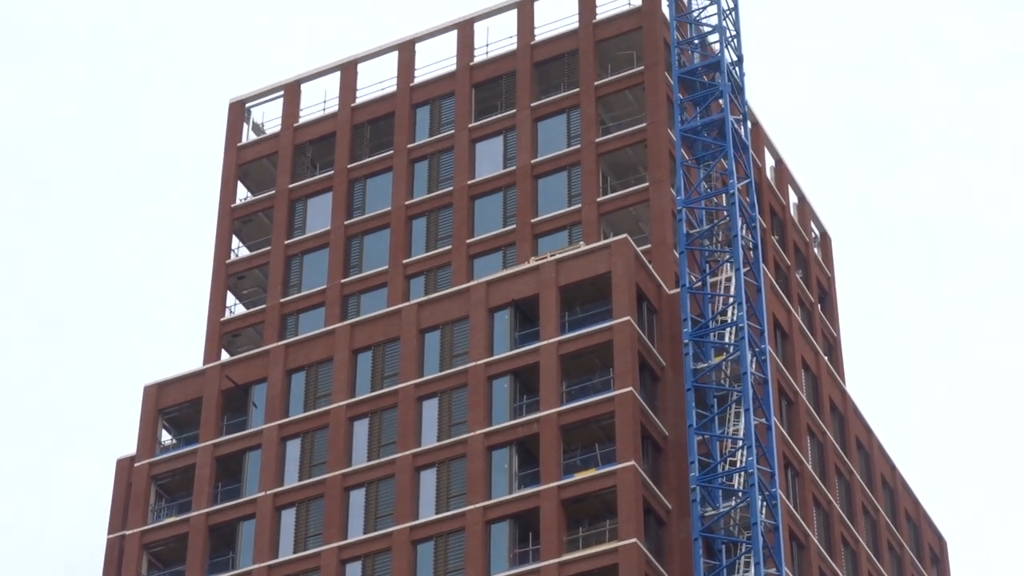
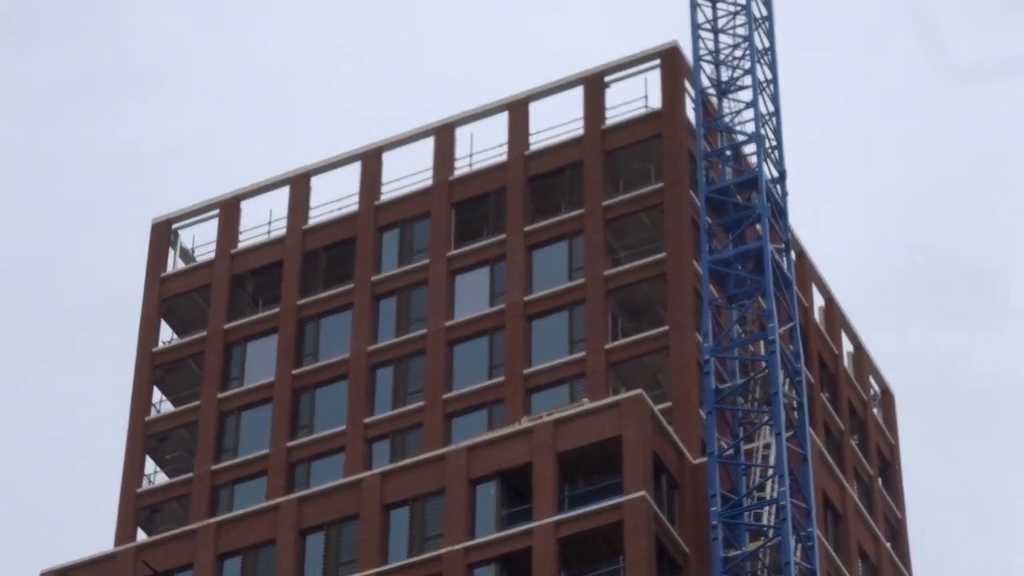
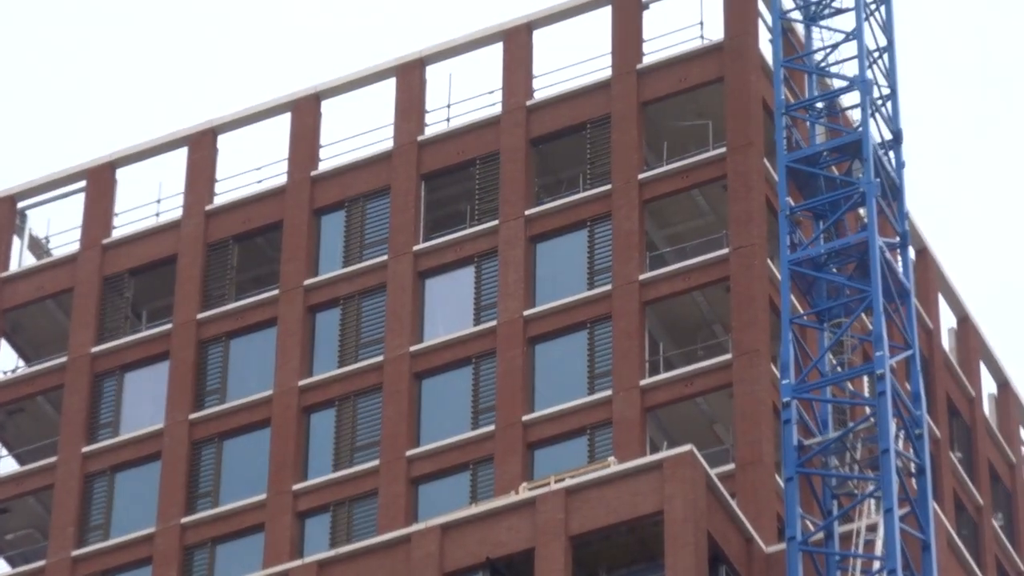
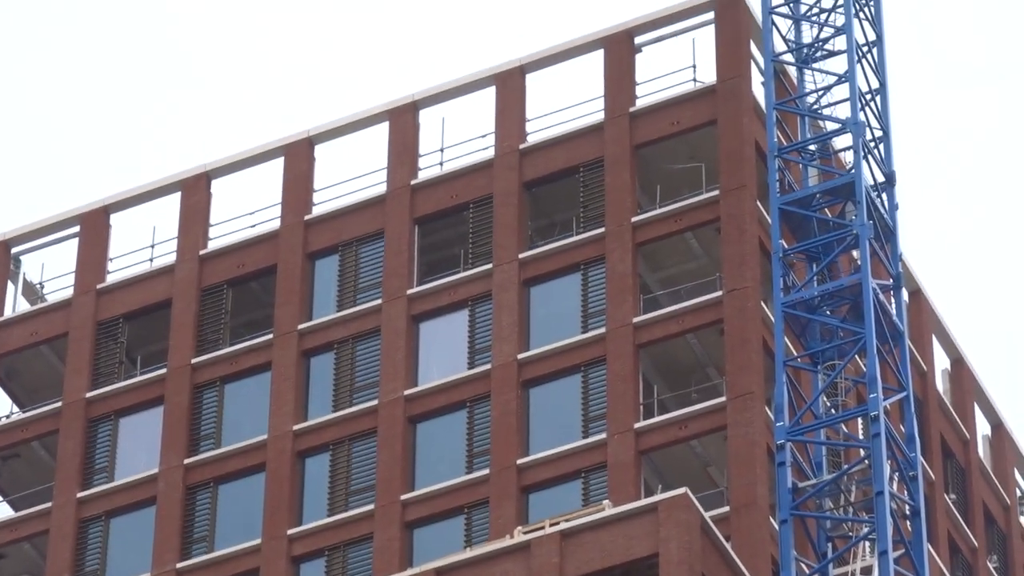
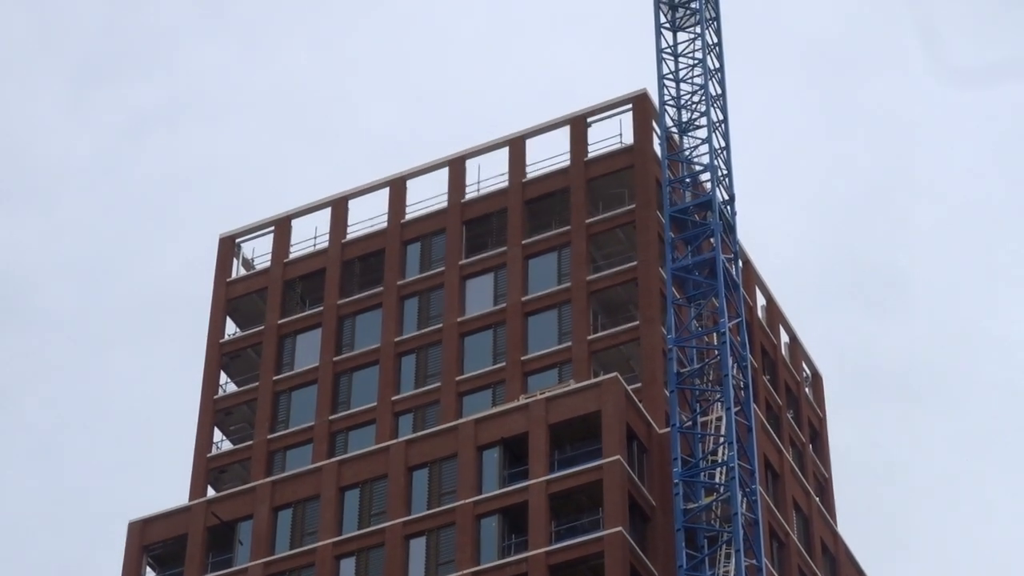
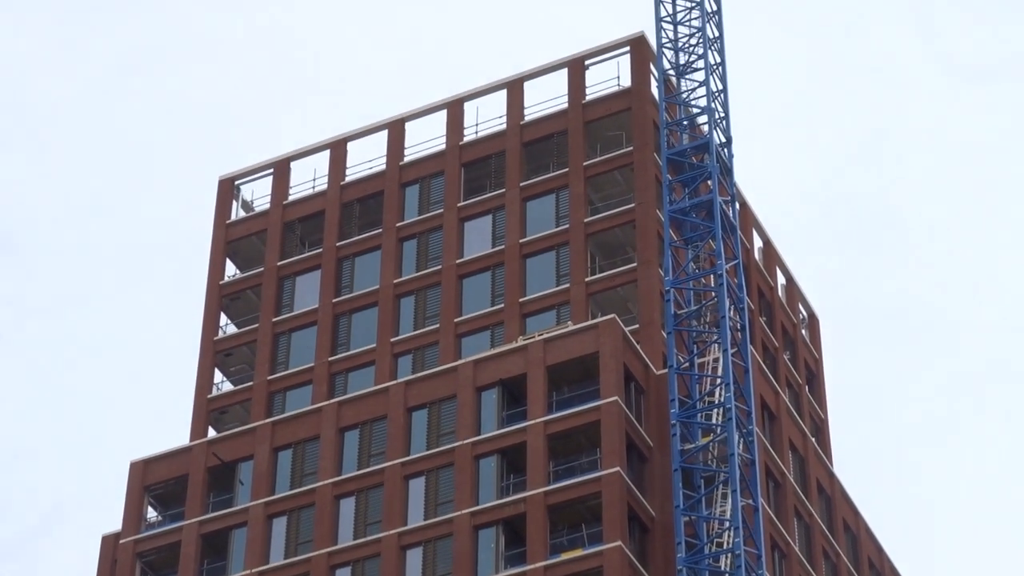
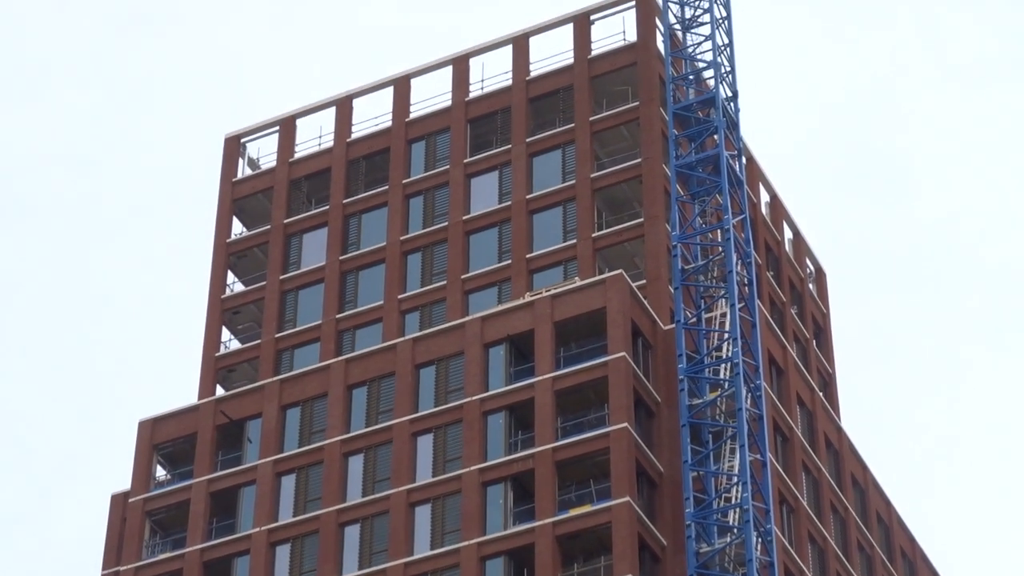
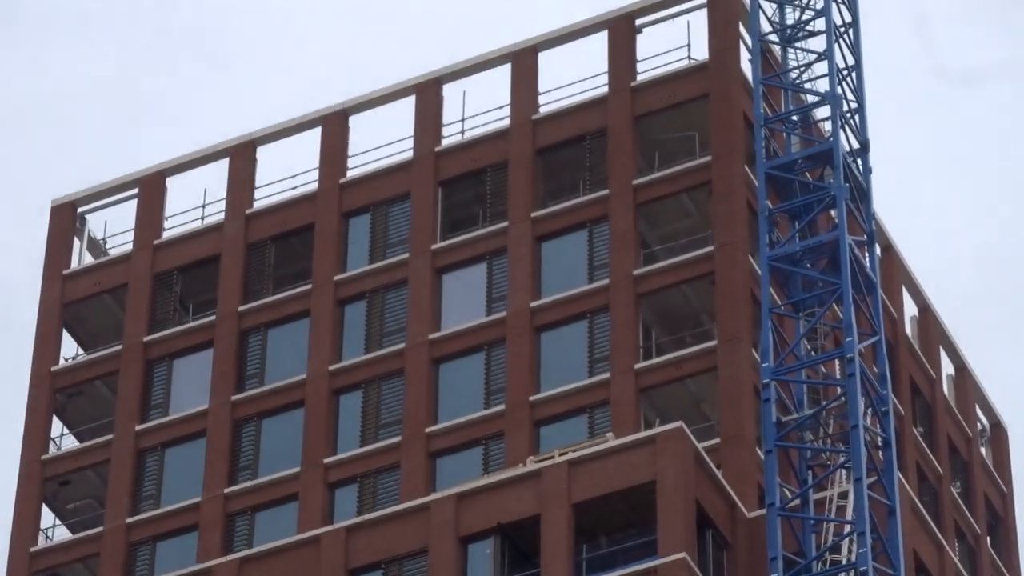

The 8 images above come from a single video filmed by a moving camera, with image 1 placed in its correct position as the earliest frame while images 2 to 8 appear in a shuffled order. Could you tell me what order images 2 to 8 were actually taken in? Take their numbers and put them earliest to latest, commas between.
7, 6, 5, 2, 8, 3, 4
